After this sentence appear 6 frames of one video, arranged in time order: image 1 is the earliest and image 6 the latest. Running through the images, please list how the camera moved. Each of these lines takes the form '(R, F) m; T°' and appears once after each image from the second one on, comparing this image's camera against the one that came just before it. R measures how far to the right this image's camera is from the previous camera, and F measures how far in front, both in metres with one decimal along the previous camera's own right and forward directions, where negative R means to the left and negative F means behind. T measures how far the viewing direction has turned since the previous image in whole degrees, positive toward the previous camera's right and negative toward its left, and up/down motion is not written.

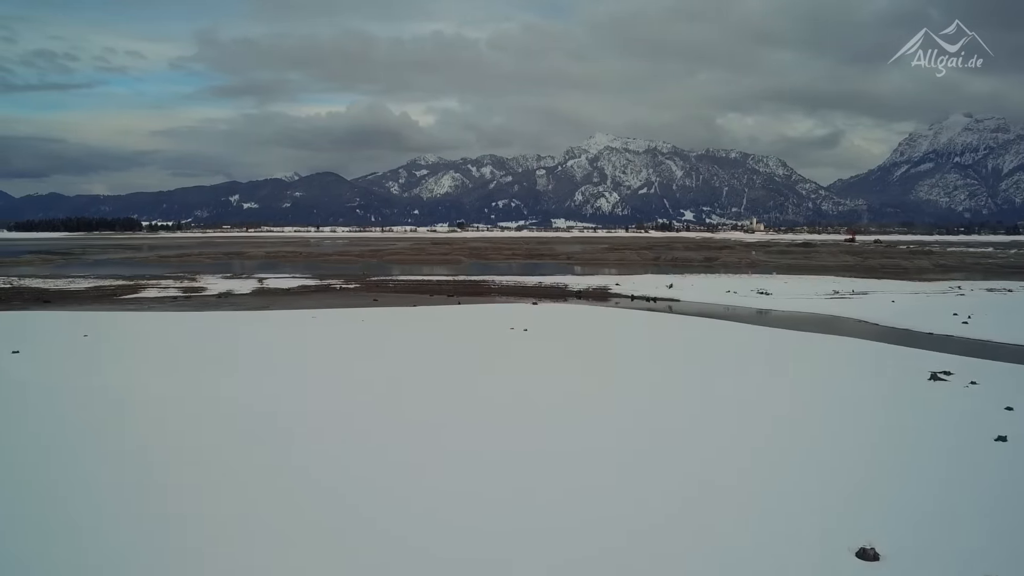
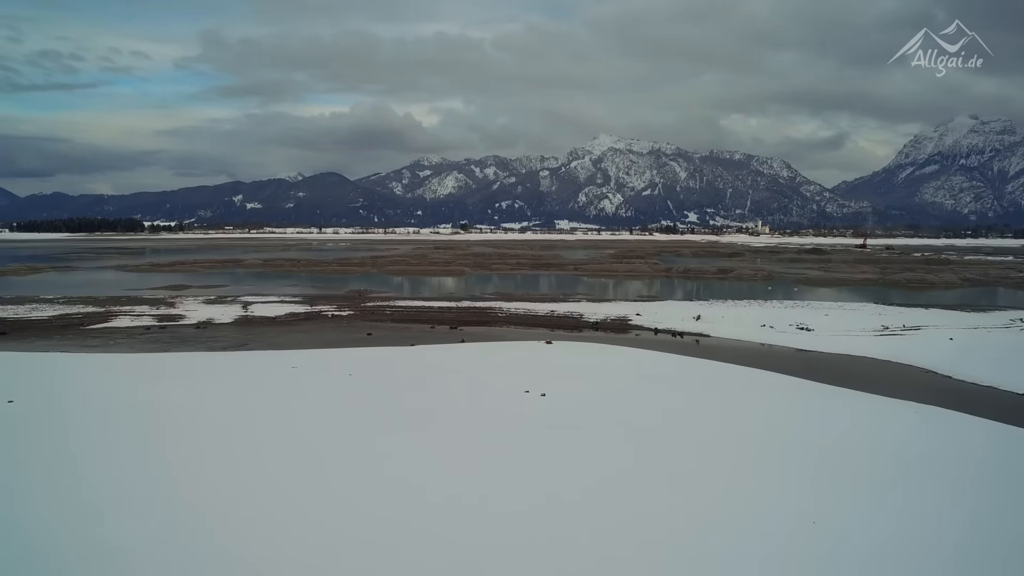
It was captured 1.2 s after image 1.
(-0.1, +1.4) m; 0°
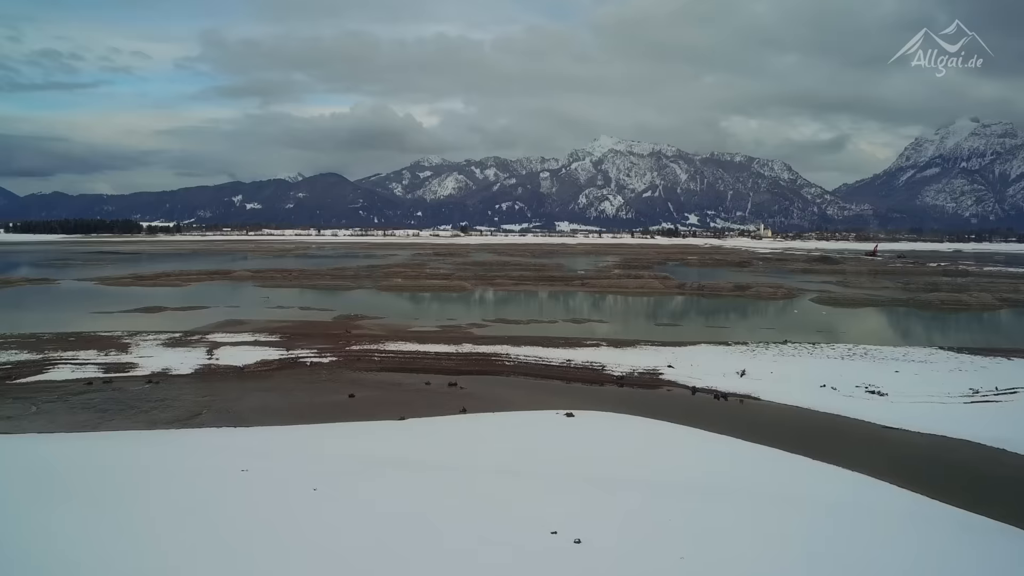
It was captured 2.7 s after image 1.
(-0.2, +2.0) m; 0°
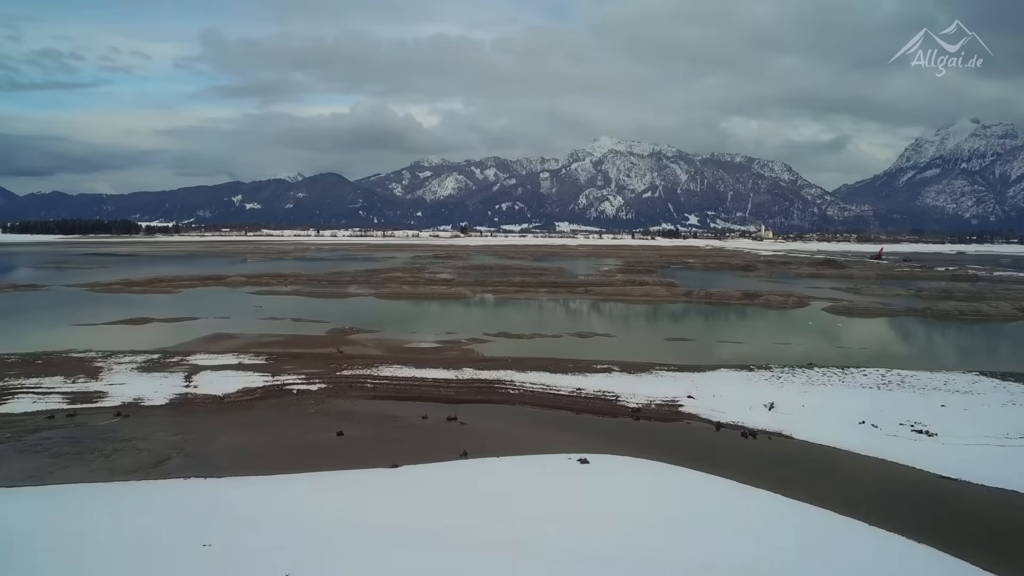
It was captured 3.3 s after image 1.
(-0.1, +1.0) m; 0°
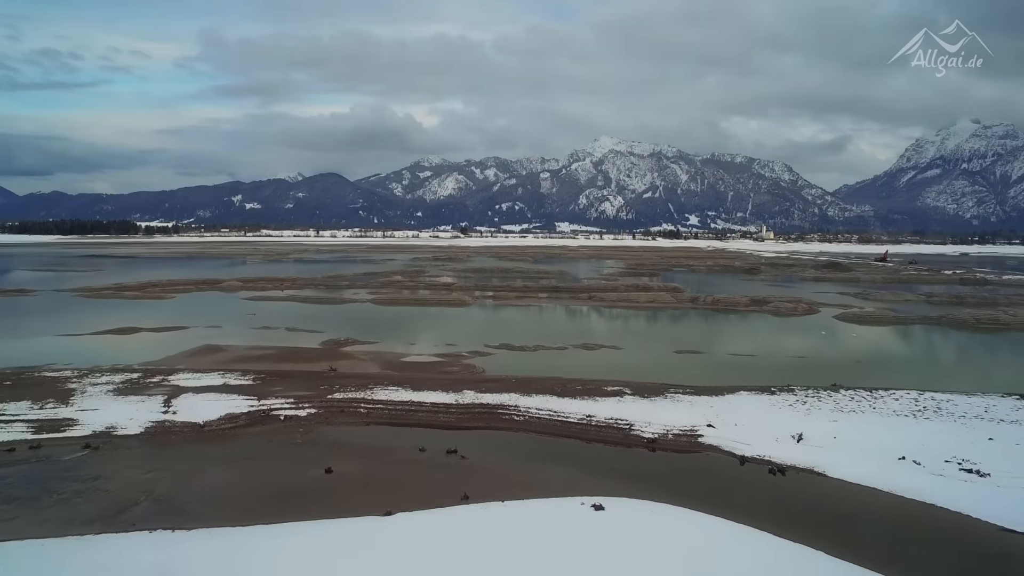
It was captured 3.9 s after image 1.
(-0.1, +0.8) m; 0°
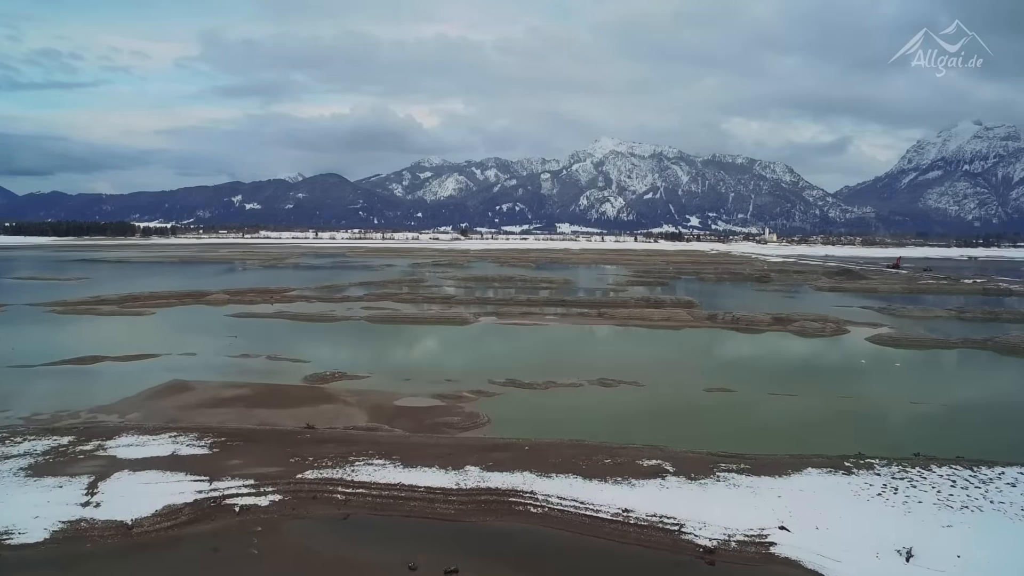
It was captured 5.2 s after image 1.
(-0.2, +2.2) m; 0°
